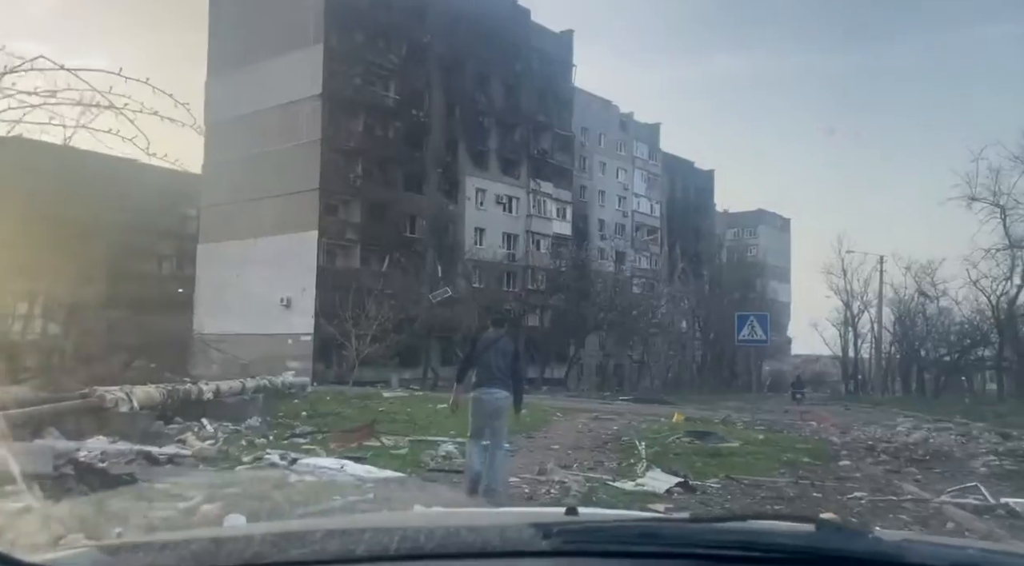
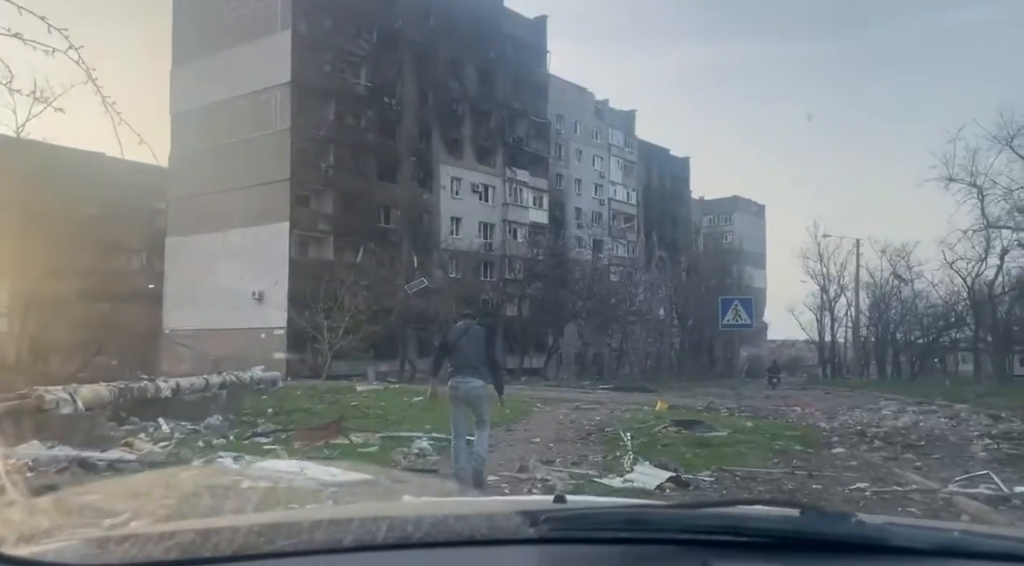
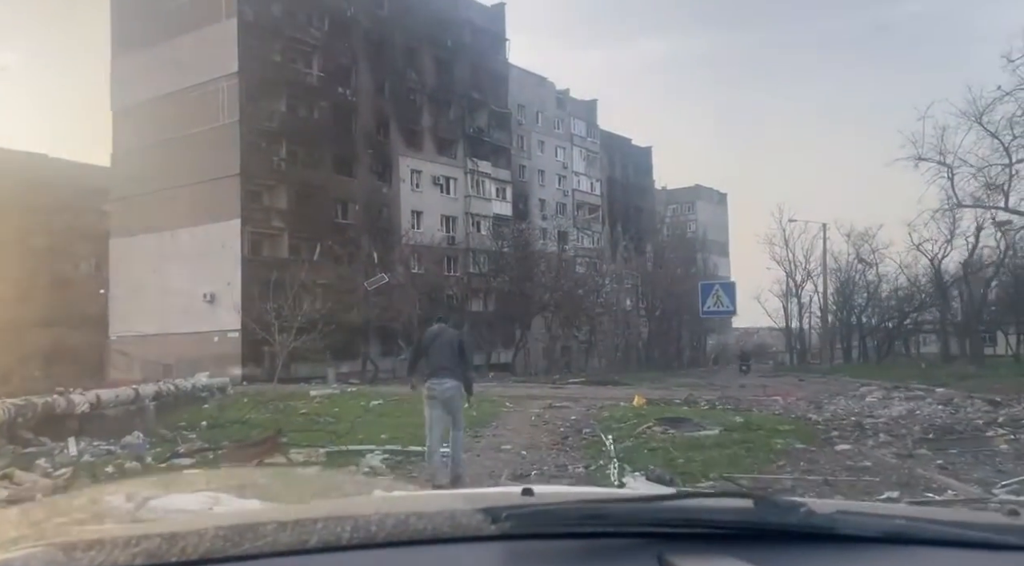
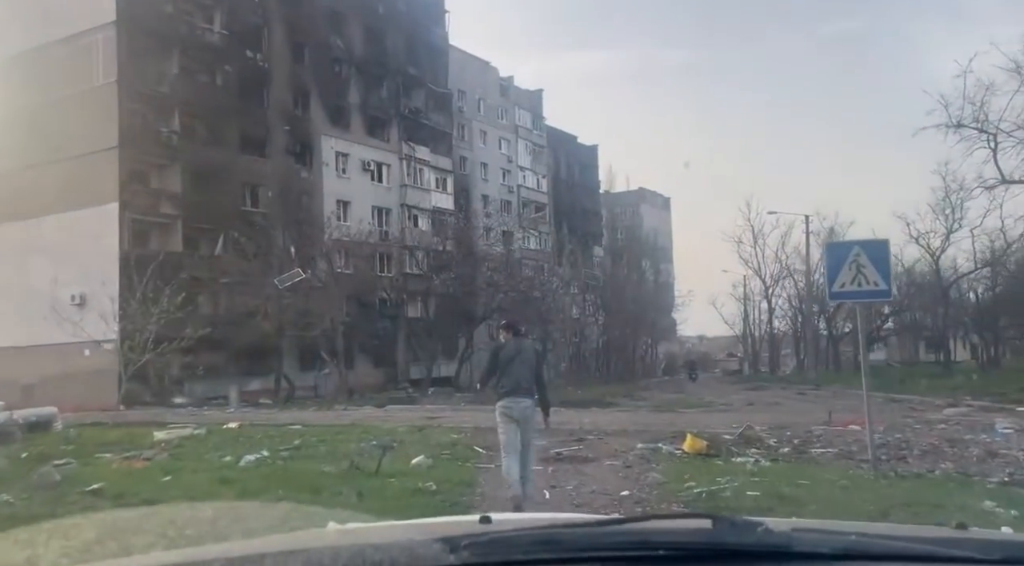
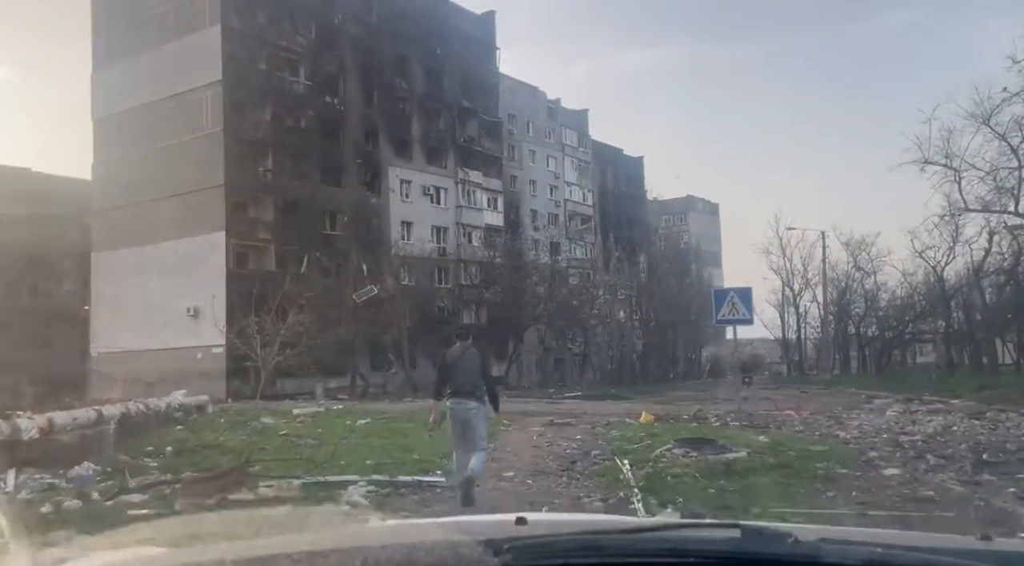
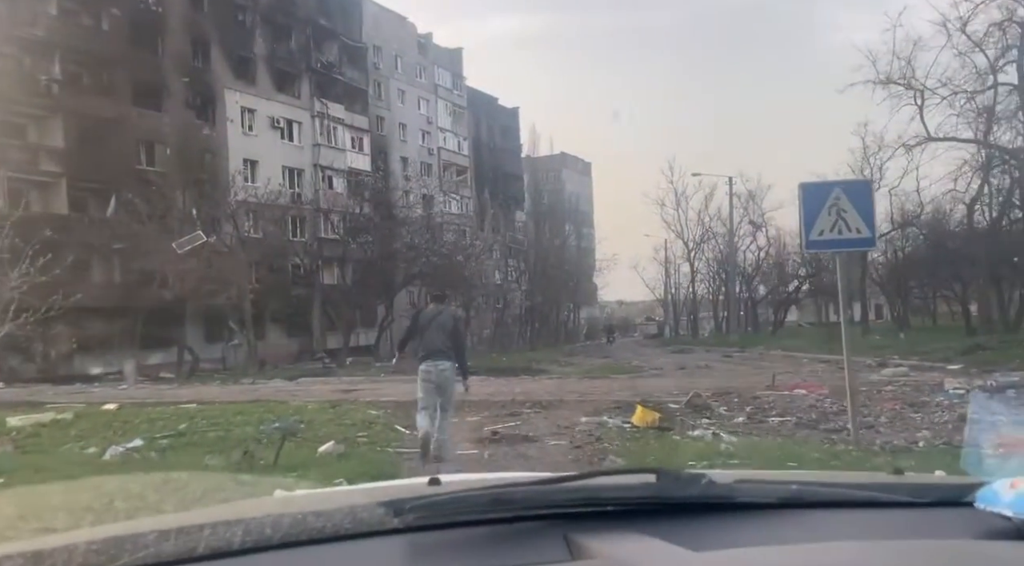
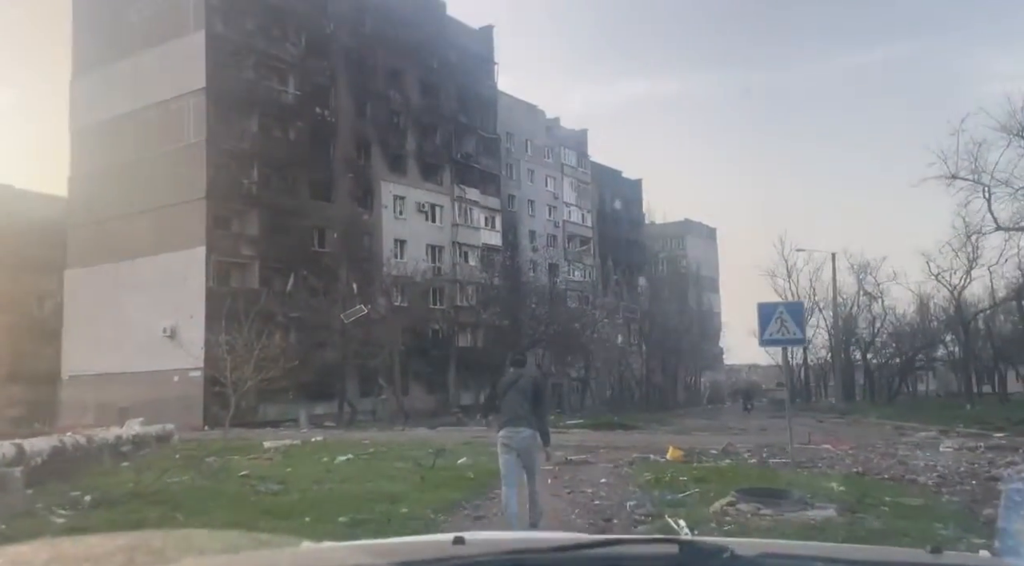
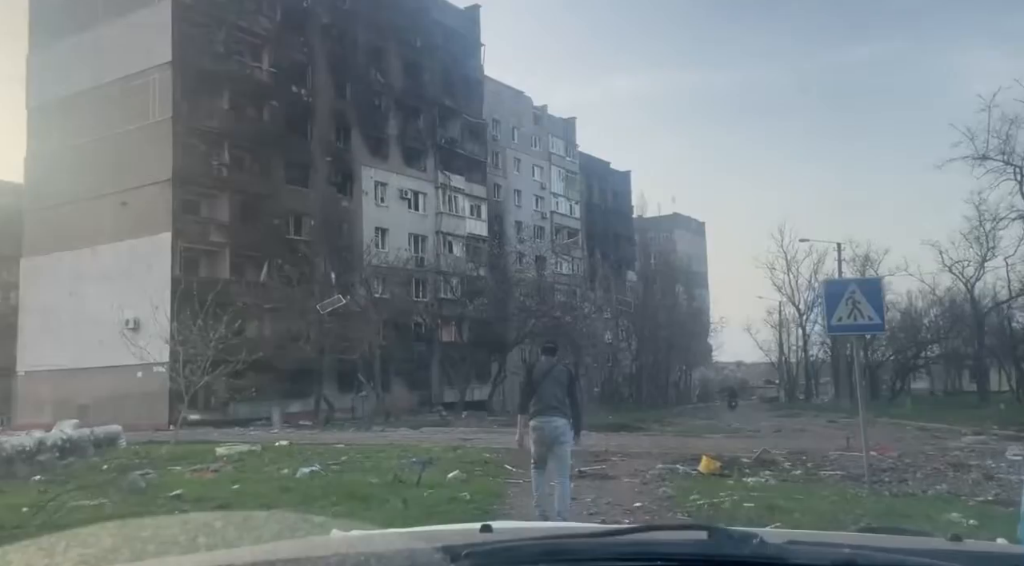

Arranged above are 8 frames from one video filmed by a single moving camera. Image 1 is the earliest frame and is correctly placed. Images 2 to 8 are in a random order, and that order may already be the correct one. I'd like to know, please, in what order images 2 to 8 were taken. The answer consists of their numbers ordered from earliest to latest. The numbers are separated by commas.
2, 3, 5, 7, 8, 4, 6
